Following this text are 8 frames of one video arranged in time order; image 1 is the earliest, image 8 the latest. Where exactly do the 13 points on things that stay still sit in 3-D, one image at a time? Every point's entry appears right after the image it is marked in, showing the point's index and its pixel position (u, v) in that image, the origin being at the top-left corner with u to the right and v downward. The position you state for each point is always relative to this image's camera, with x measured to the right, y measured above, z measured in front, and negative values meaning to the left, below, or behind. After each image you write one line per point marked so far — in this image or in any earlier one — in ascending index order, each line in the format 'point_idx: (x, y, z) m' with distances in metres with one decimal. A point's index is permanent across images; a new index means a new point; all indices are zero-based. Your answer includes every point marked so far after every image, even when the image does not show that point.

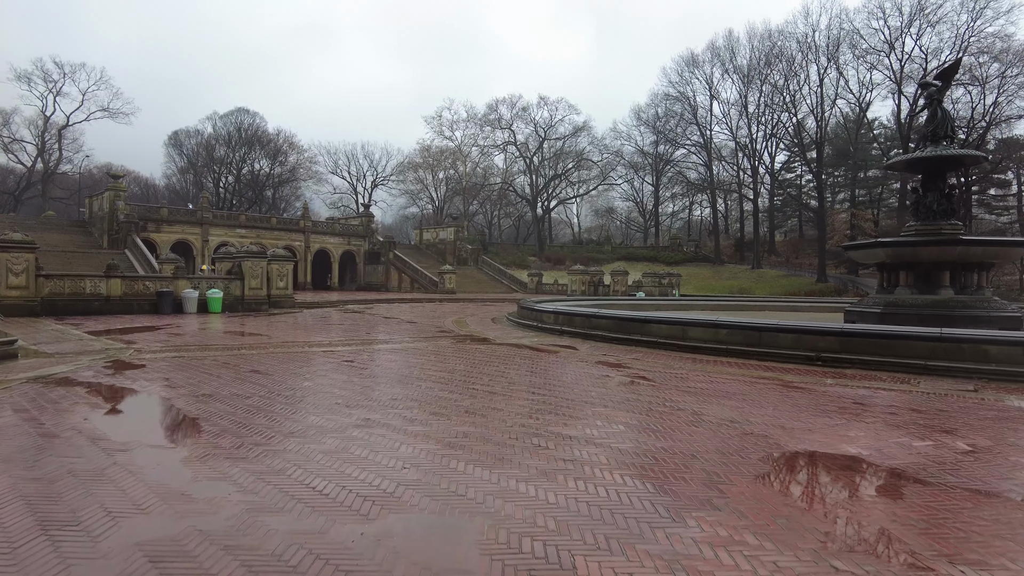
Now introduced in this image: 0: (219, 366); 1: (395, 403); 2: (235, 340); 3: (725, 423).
0: (-5.2, -1.3, +10.0) m
1: (-1.5, -1.4, +7.0) m
2: (-6.9, -1.3, +14.0) m
3: (+2.5, -1.6, +6.7) m
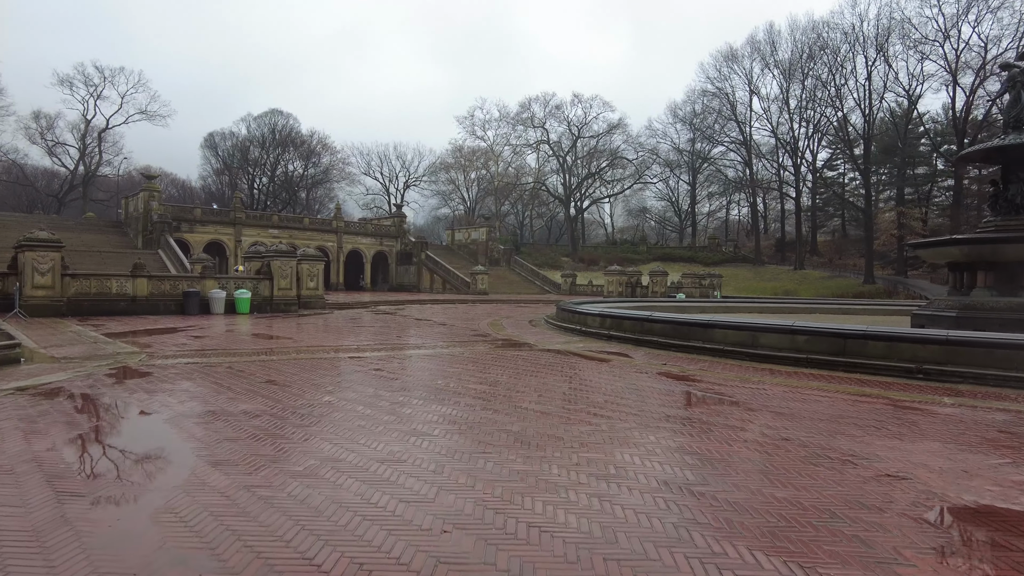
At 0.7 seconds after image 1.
0: (-4.5, -1.3, +8.9) m
1: (-0.9, -1.4, +5.8) m
2: (-5.9, -1.3, +13.0) m
3: (+3.1, -1.6, +5.2) m
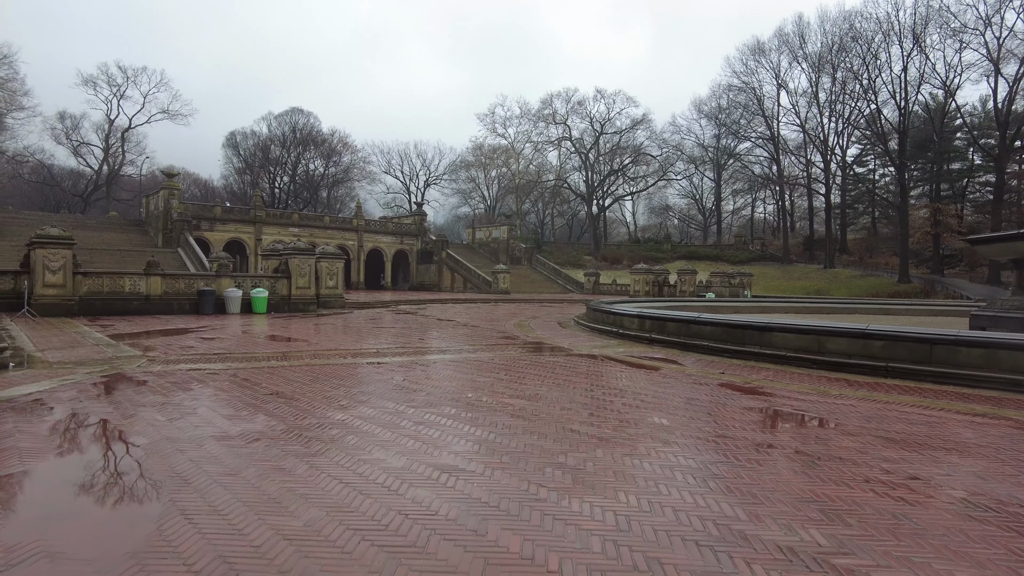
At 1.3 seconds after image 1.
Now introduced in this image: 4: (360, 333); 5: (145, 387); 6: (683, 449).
0: (-3.9, -1.3, +7.9) m
1: (-0.5, -1.4, +4.6) m
2: (-5.2, -1.2, +12.1) m
3: (+3.5, -1.6, +3.9) m
4: (-4.5, -1.3, +16.7) m
5: (-4.9, -1.3, +7.5) m
6: (+1.5, -1.4, +5.0) m
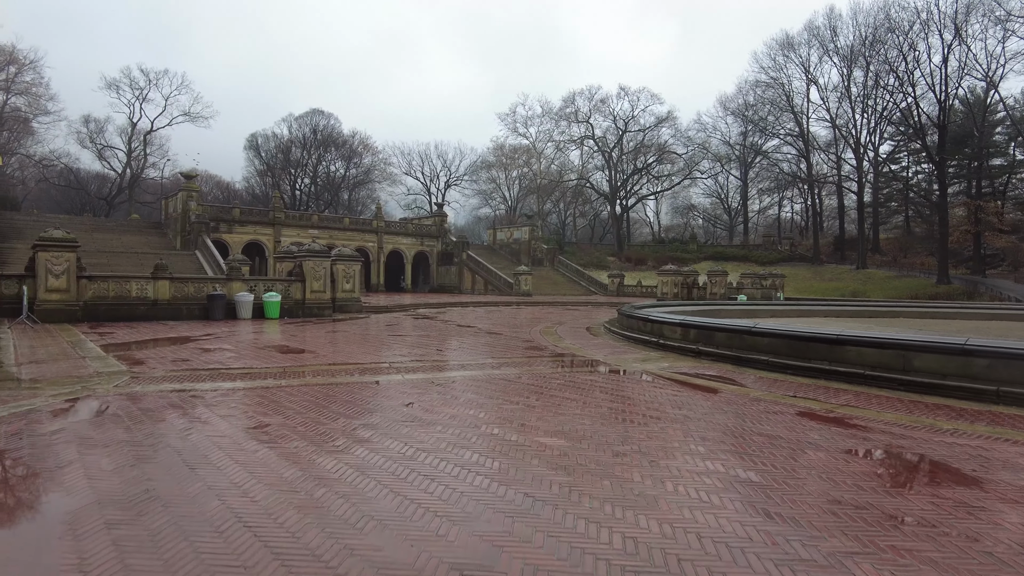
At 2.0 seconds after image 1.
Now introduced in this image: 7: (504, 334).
0: (-3.5, -1.4, +6.7) m
1: (-0.2, -1.5, +3.3) m
2: (-4.7, -1.4, +10.9) m
3: (+3.8, -1.7, +2.5) m
4: (-3.8, -1.5, +15.5) m
5: (-4.5, -1.4, +6.3) m
6: (+1.8, -1.5, +3.6) m
7: (-0.2, -1.4, +16.7) m
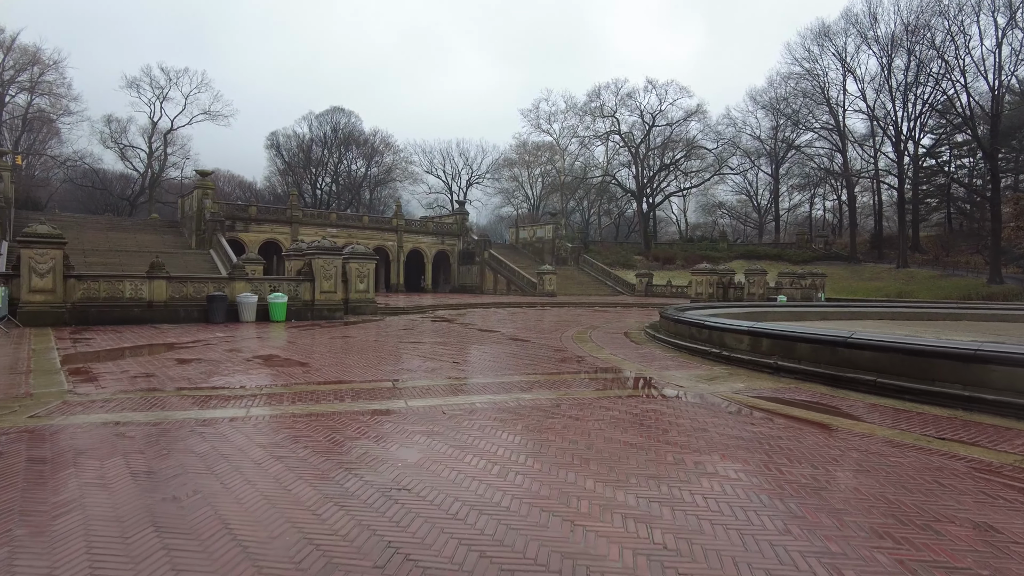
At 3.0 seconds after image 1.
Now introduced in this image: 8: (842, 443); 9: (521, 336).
0: (-3.2, -1.4, +4.9) m
1: (0.0, -1.5, +1.4) m
2: (-4.2, -1.4, +9.2) m
3: (+4.0, -1.7, +0.4) m
4: (-3.1, -1.5, +13.7) m
5: (-4.2, -1.4, +4.5) m
6: (+2.0, -1.5, +1.6) m
7: (+0.5, -1.4, +14.7) m
8: (+3.0, -1.5, +5.2) m
9: (+0.2, -1.3, +15.8) m
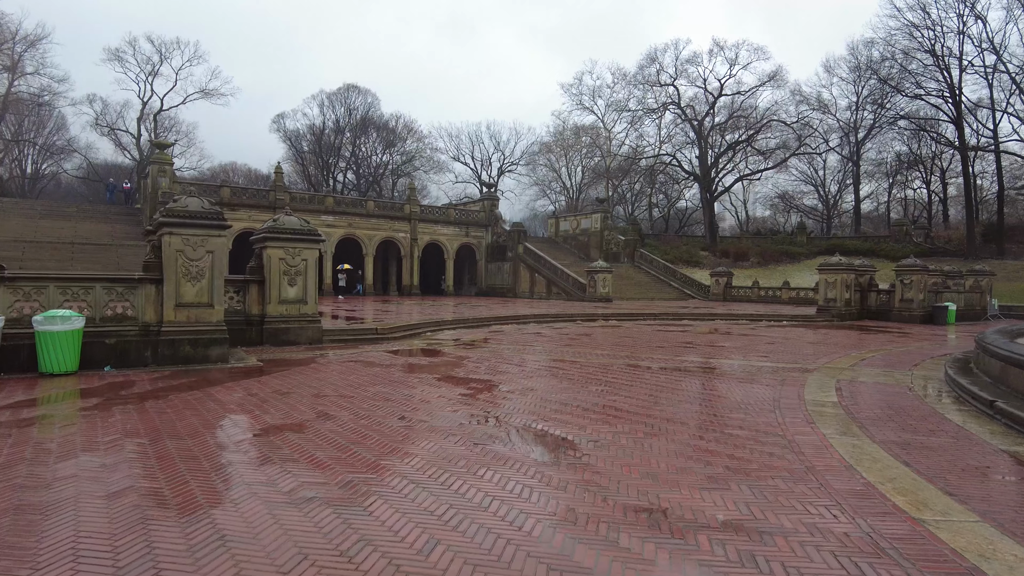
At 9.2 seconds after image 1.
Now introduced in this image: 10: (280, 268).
0: (-2.9, -1.5, -5.8) m
1: (+0.1, -1.6, -9.5) m
2: (-3.7, -1.5, -1.5) m
3: (+3.9, -1.8, -10.7) m
4: (-2.3, -1.6, +3.0) m
5: (-3.9, -1.6, -6.1) m
6: (+2.1, -1.6, -9.5) m
7: (+1.3, -1.5, +3.8) m
8: (+3.3, -1.6, -5.8) m
9: (+1.1, -1.5, +4.8) m
10: (-4.9, +0.5, +11.7) m
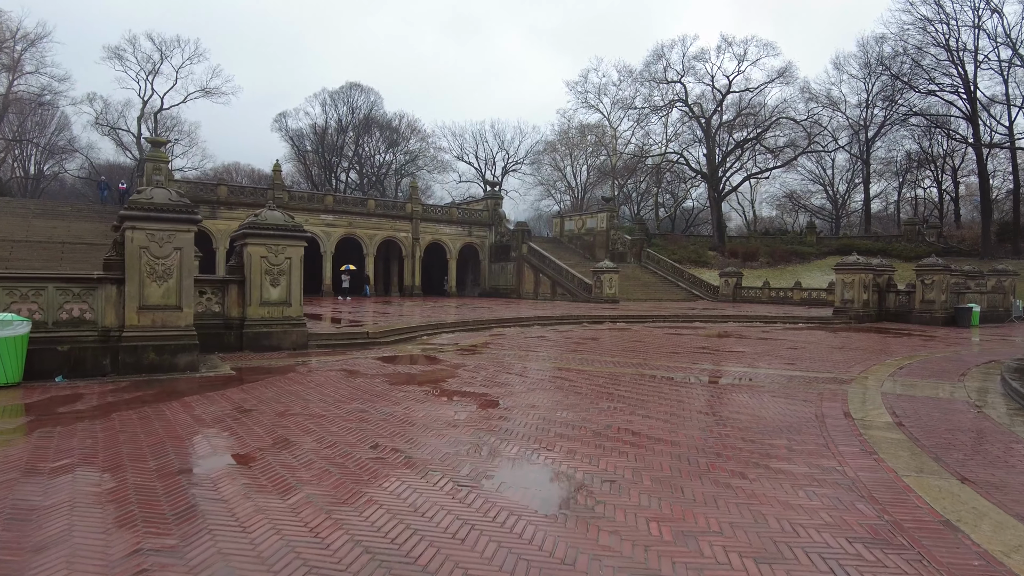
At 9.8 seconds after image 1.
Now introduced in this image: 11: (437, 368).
0: (-3.0, -1.5, -6.8) m
1: (-0.1, -1.6, -10.5) m
2: (-3.7, -1.5, -2.4) m
3: (+3.8, -1.8, -11.7) m
4: (-2.4, -1.6, +2.0) m
5: (-4.1, -1.6, -7.1) m
6: (+1.9, -1.6, -10.4) m
7: (+1.3, -1.5, +2.8) m
8: (+3.2, -1.6, -6.8) m
9: (+1.1, -1.5, +3.9) m
10: (-4.9, +0.5, +10.8) m
11: (-1.3, -1.3, +9.4) m
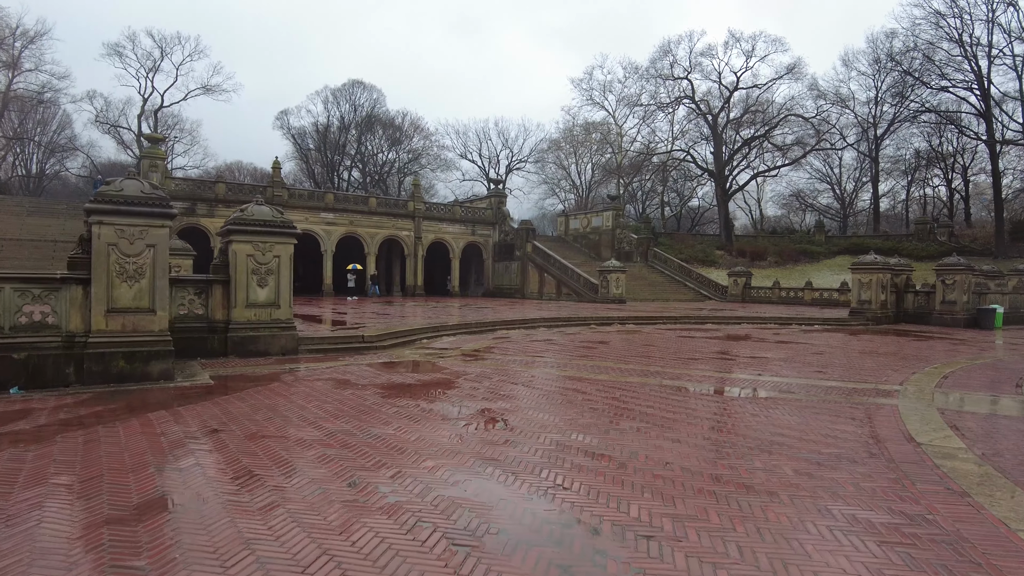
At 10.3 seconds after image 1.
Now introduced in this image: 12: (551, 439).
0: (-3.0, -1.6, -7.6) m
1: (-0.1, -1.6, -11.3) m
2: (-3.7, -1.5, -3.2) m
3: (+3.7, -1.8, -12.6) m
4: (-2.4, -1.6, +1.2) m
5: (-4.1, -1.6, -7.9) m
6: (+1.9, -1.7, -11.3) m
7: (+1.3, -1.5, +2.0) m
8: (+3.1, -1.6, -7.7) m
9: (+1.2, -1.5, +3.0) m
10: (-4.8, +0.5, +10.0) m
11: (-1.2, -1.4, +8.6) m
12: (+0.3, -1.3, +5.0) m
